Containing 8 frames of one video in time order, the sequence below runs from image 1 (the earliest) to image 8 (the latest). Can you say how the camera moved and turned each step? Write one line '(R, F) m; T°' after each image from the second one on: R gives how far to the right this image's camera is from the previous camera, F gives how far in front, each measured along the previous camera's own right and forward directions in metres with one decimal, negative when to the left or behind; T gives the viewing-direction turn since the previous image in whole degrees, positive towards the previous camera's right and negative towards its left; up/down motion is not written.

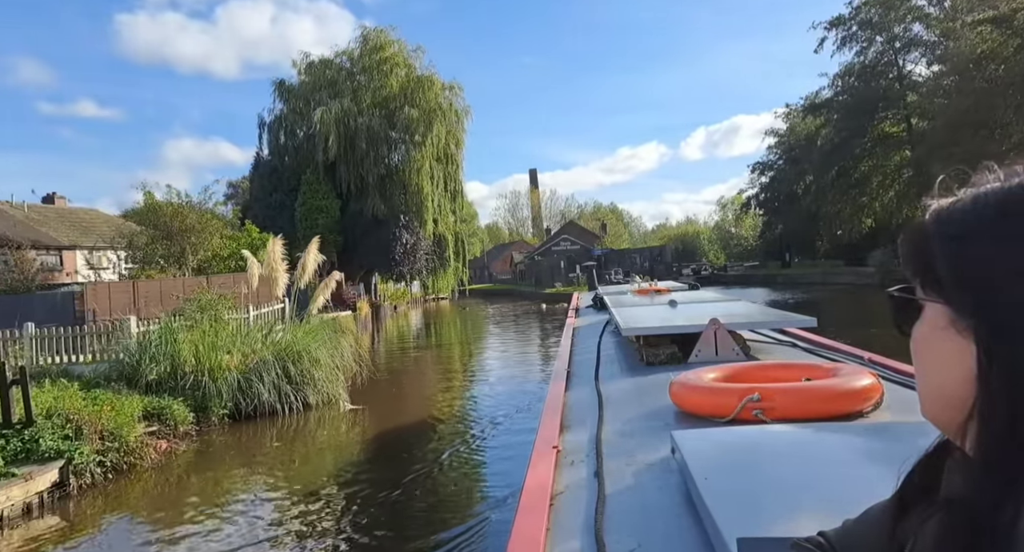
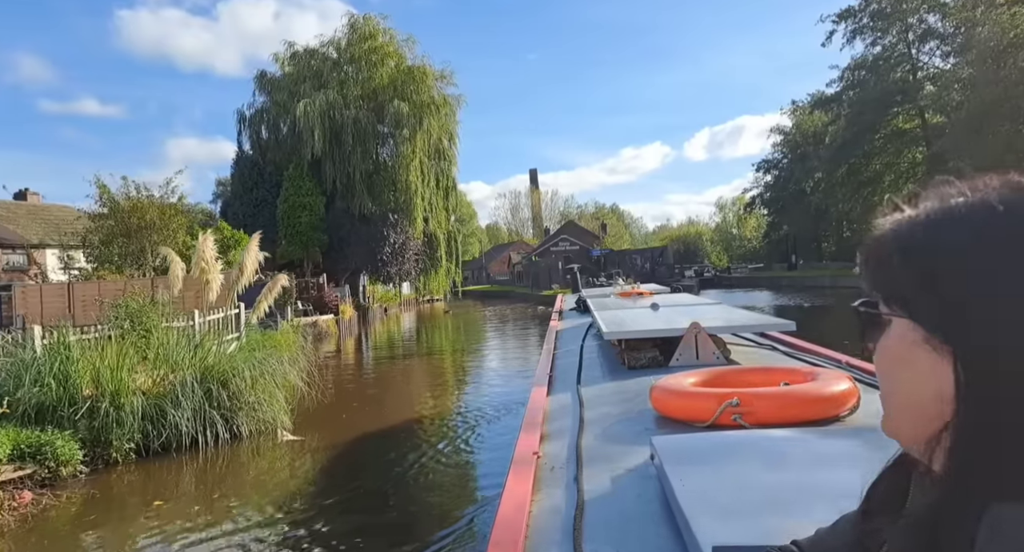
(+0.3, +1.0) m; 0°
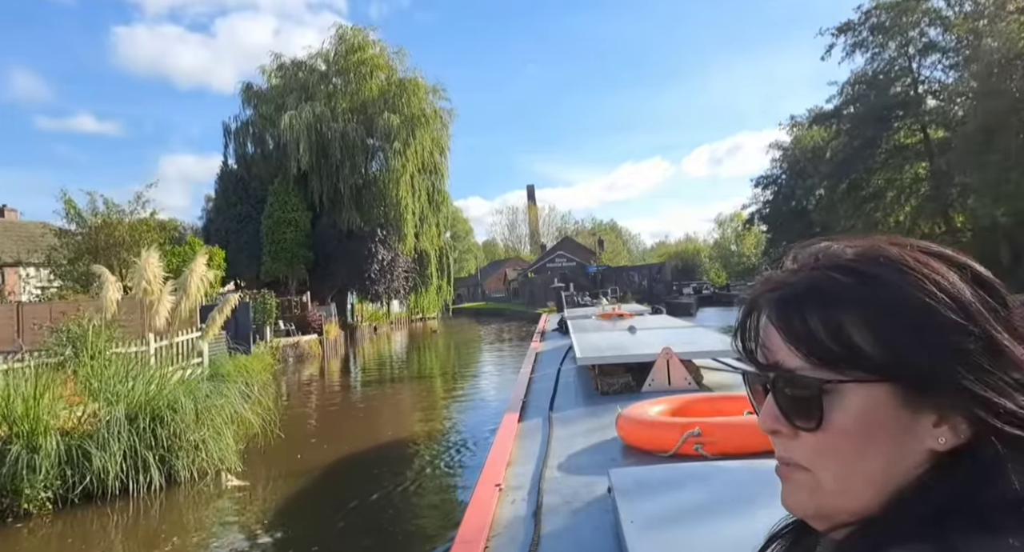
(+0.2, +0.6) m; 0°
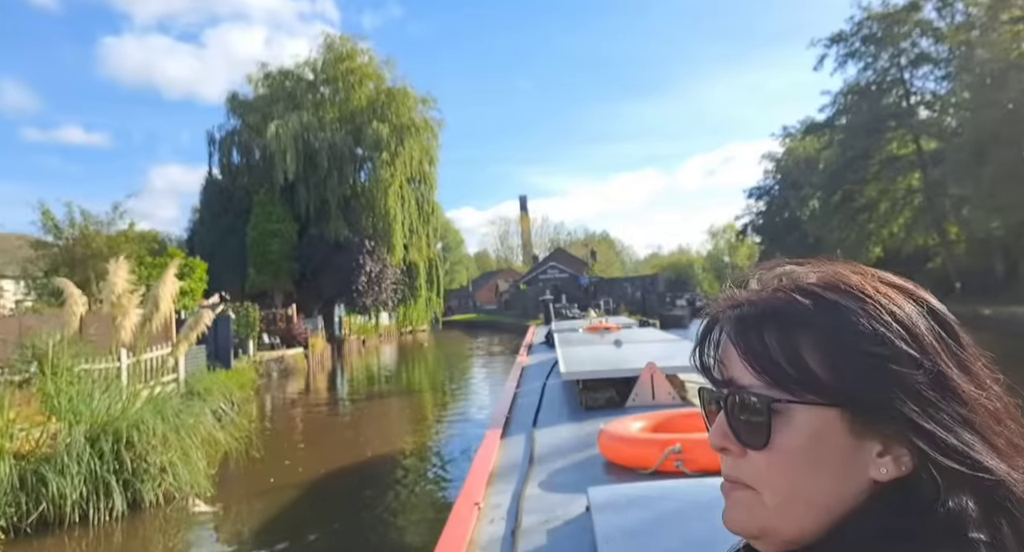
(+0.1, +0.3) m; +1°
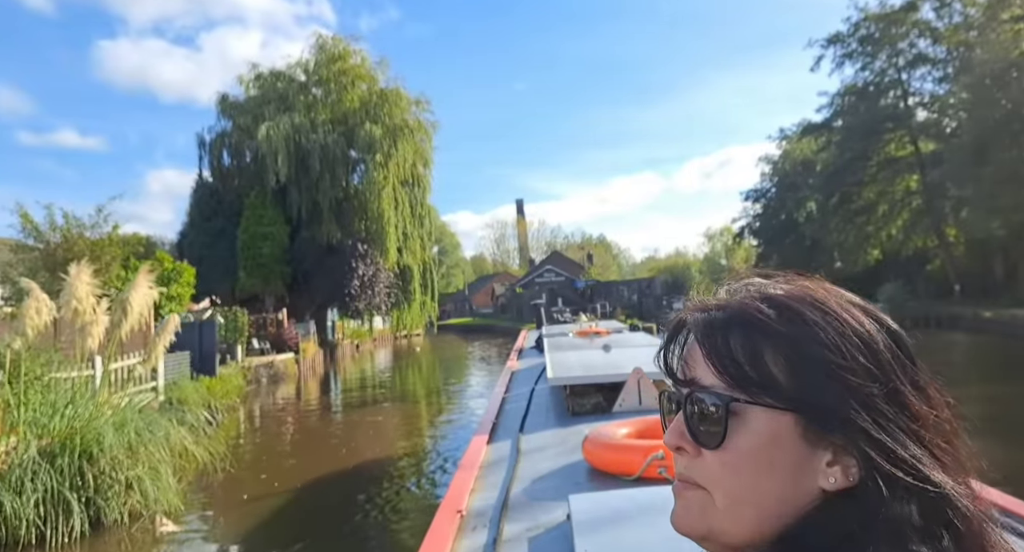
(+0.1, +0.2) m; 0°
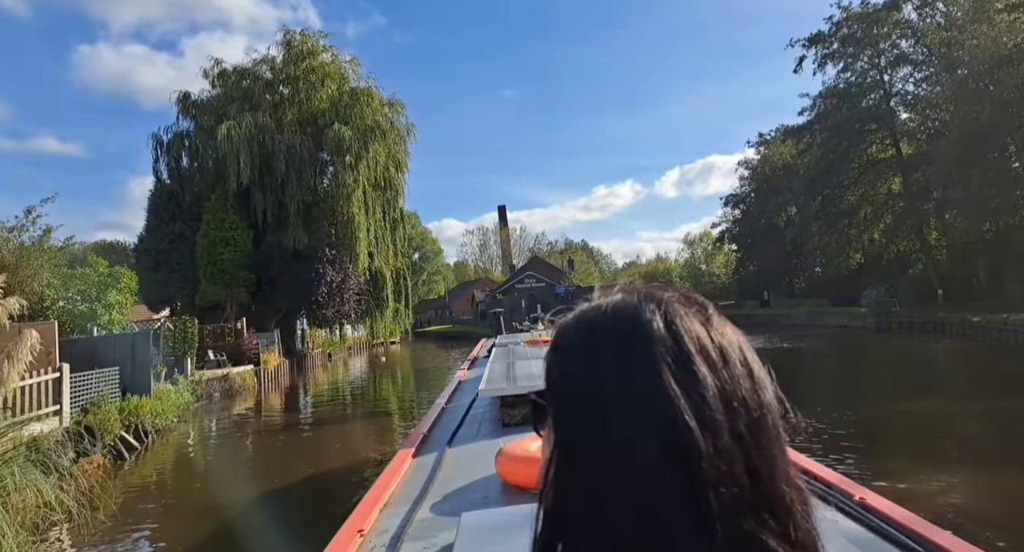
(+0.3, +0.6) m; +1°
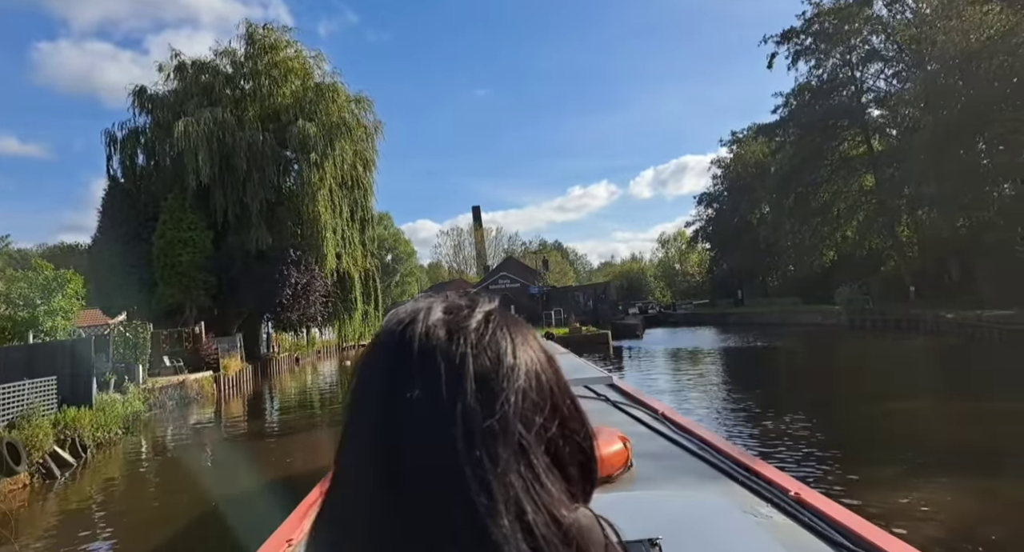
(+0.1, +0.4) m; +2°
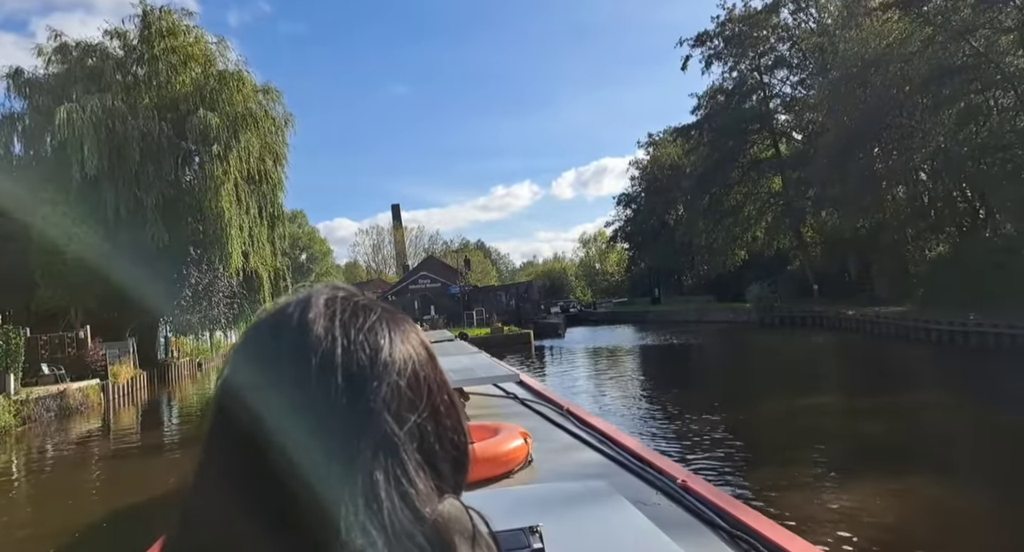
(+0.1, +0.3) m; +7°
